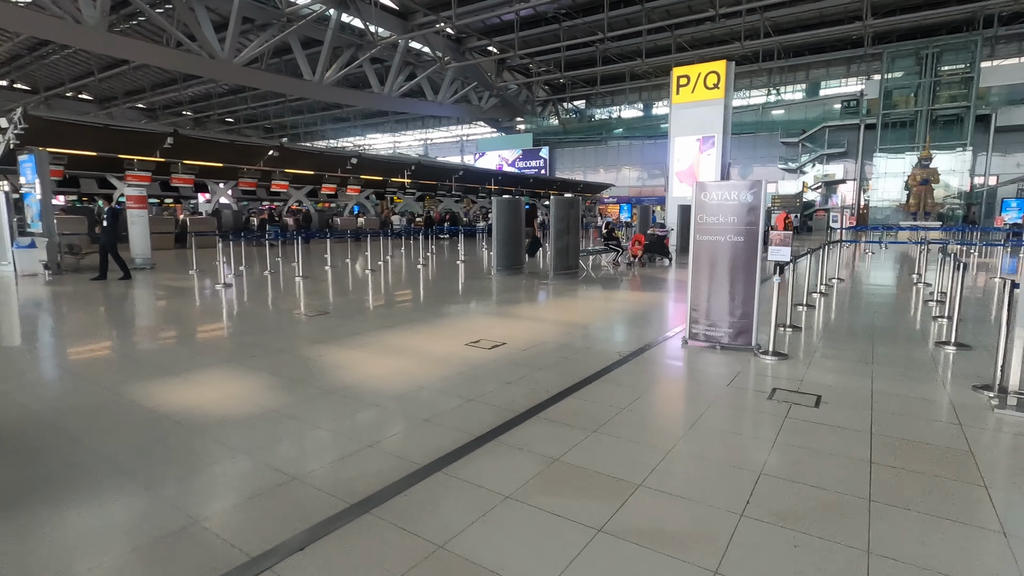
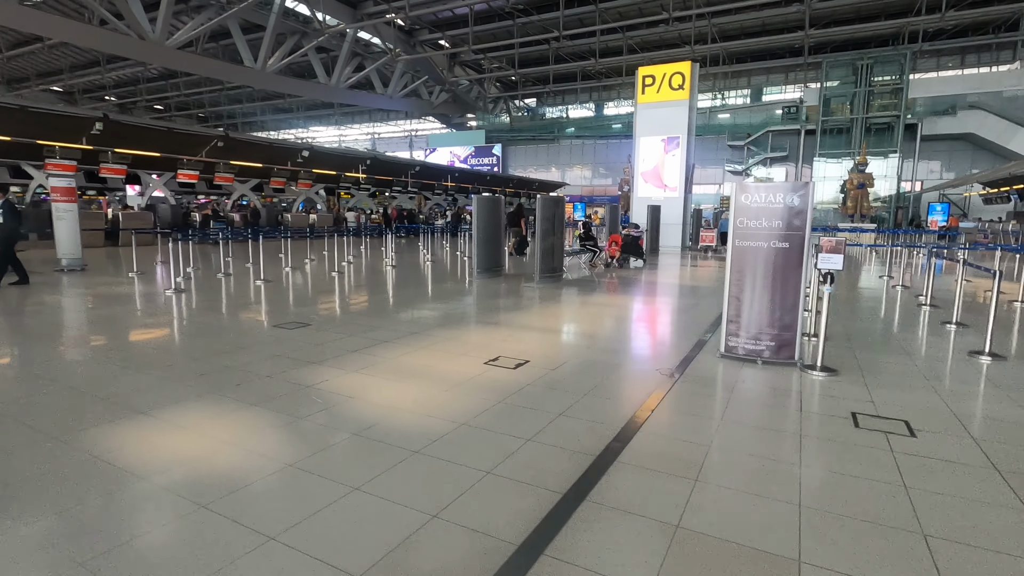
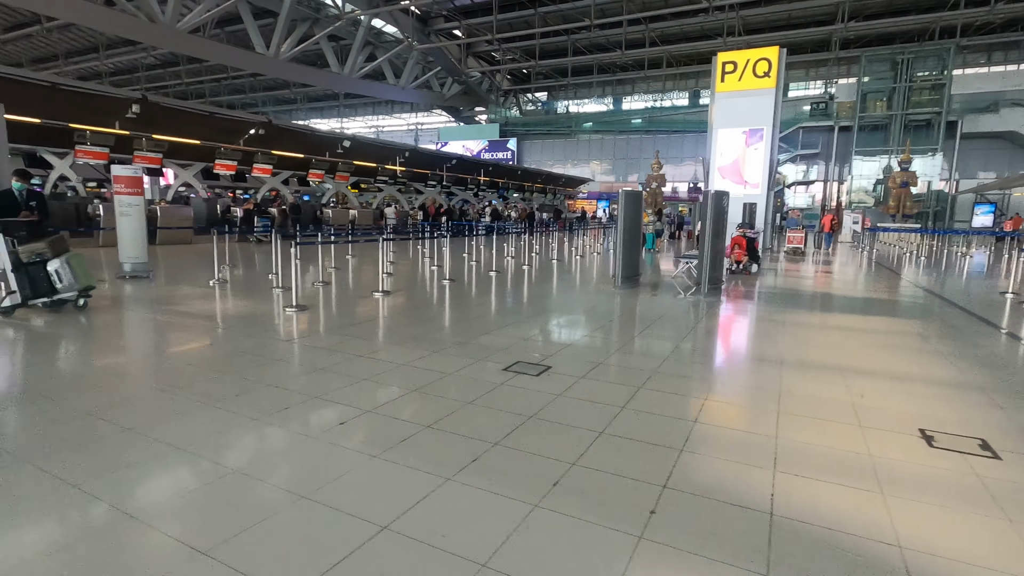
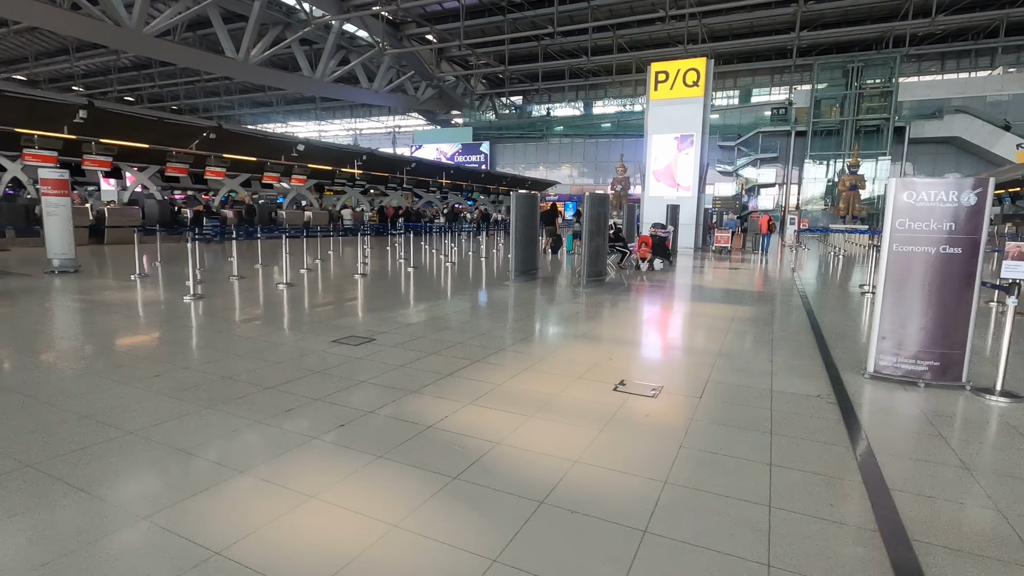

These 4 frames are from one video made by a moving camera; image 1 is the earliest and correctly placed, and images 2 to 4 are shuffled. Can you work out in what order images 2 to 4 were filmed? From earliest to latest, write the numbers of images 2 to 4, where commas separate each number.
2, 4, 3
